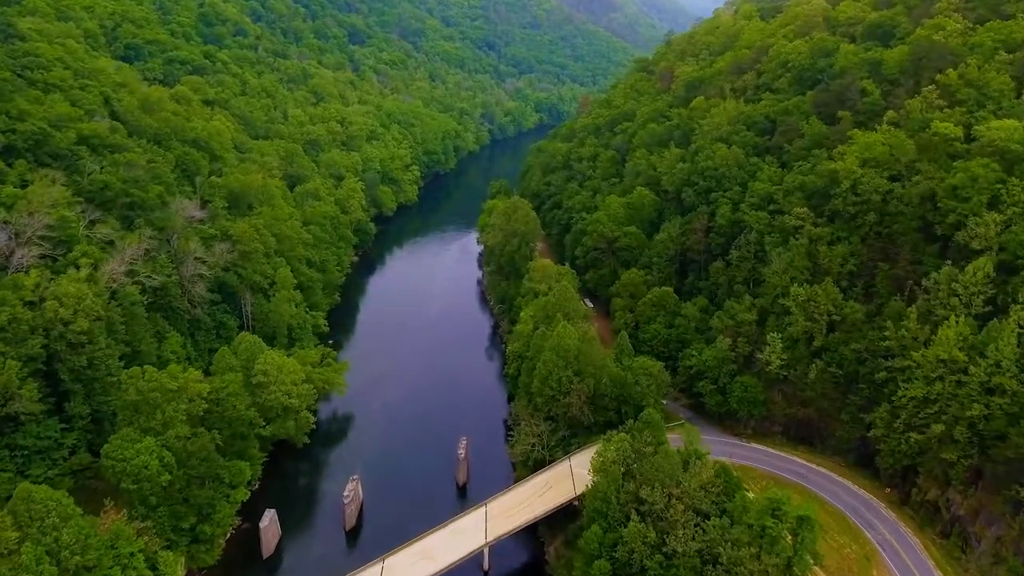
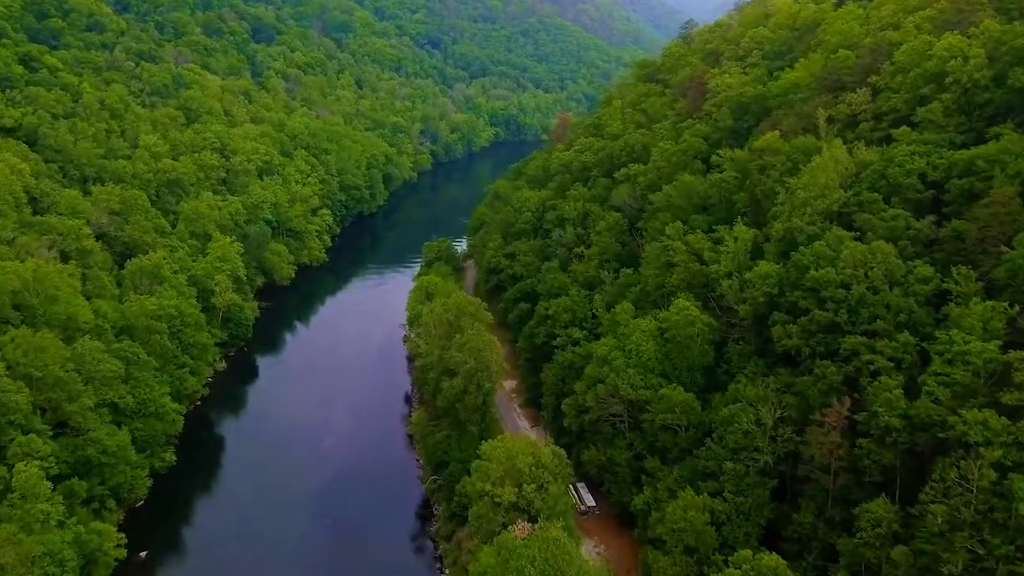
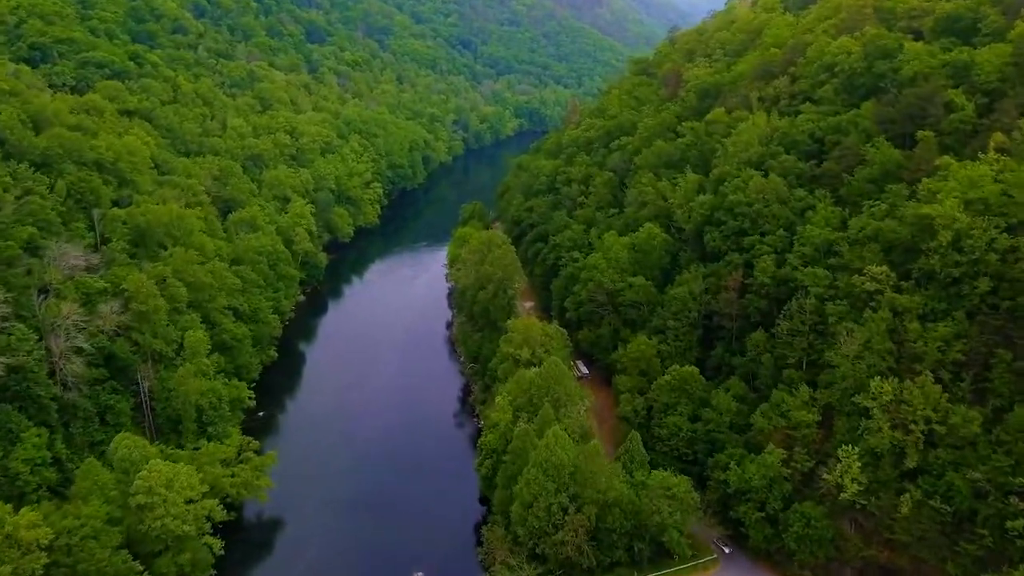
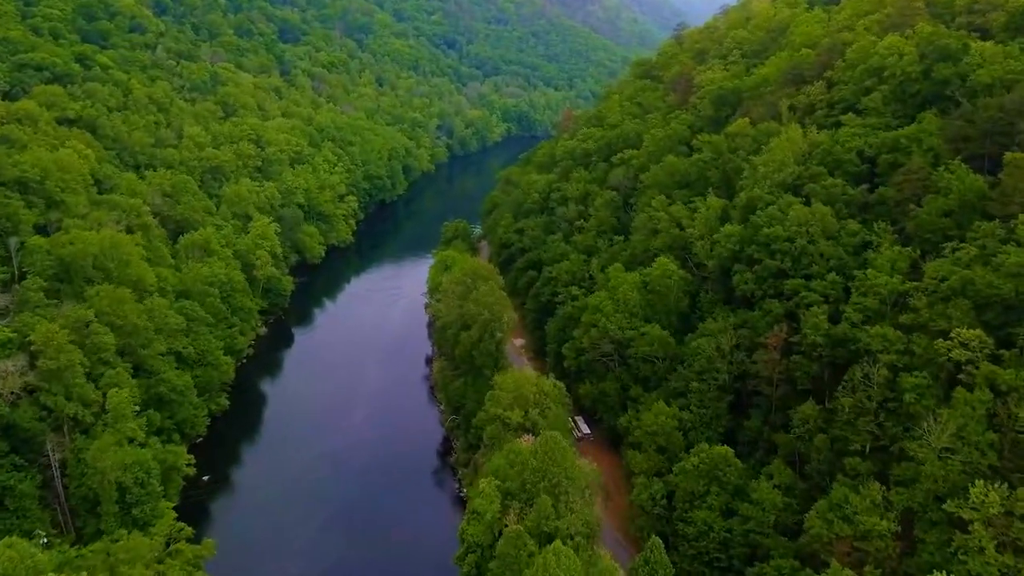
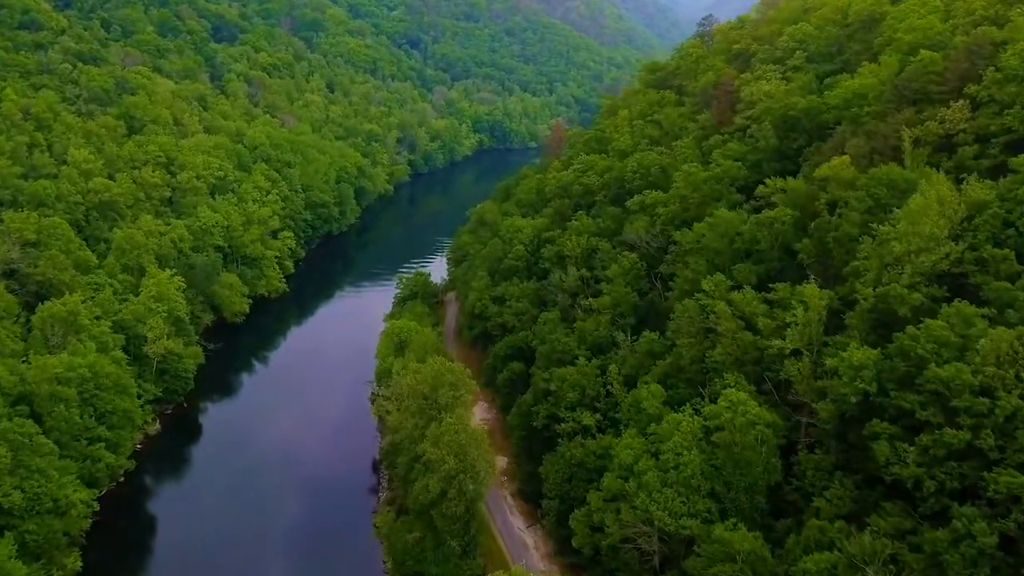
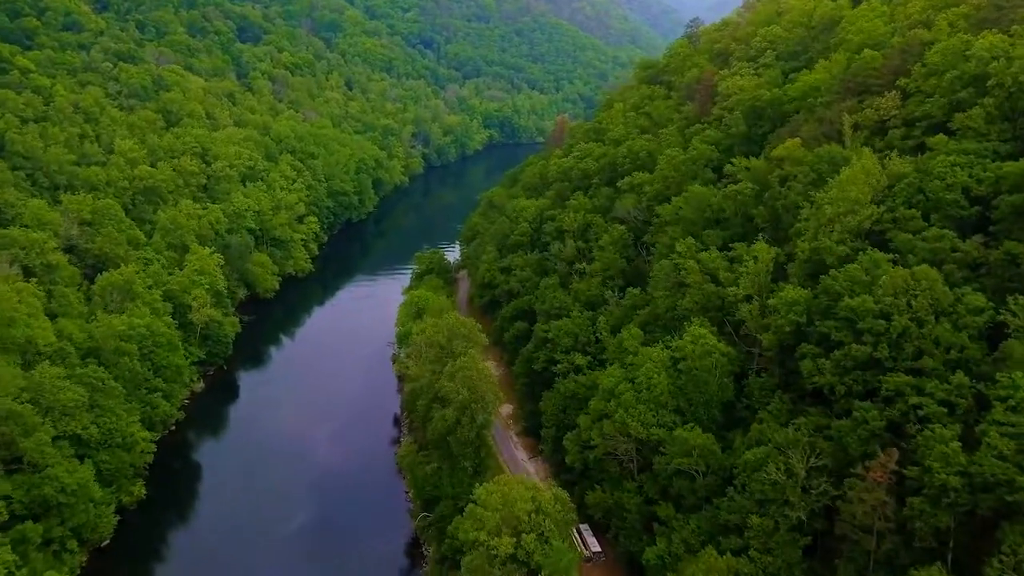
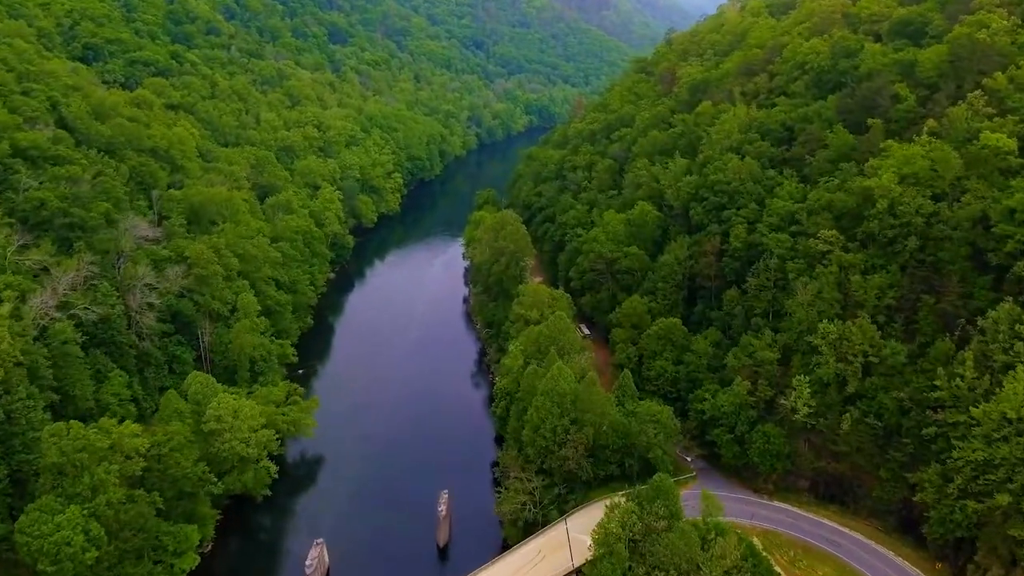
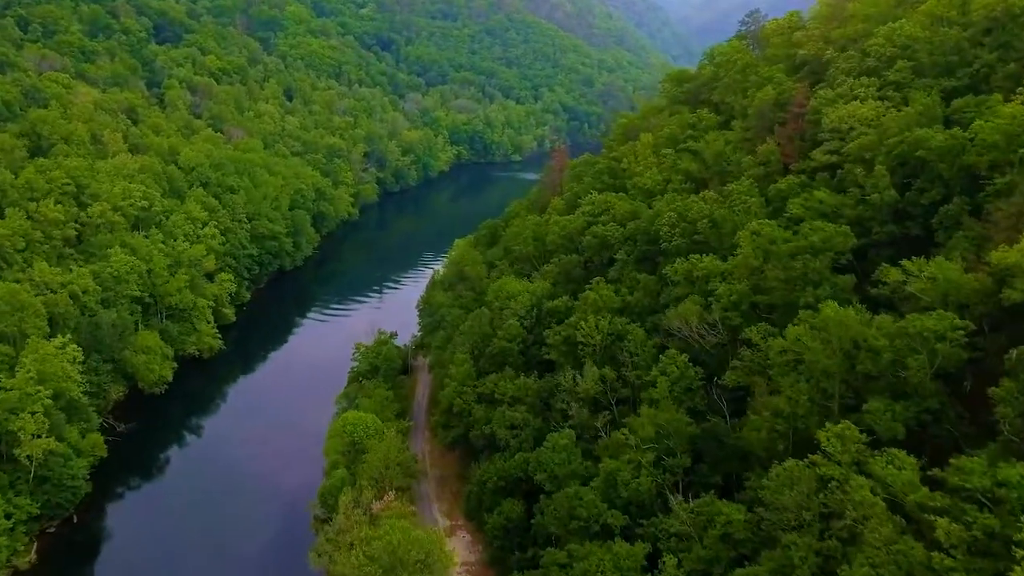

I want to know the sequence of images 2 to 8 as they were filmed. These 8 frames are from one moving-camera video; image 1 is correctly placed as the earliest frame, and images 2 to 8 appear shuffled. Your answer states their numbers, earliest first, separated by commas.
7, 3, 4, 2, 6, 5, 8
